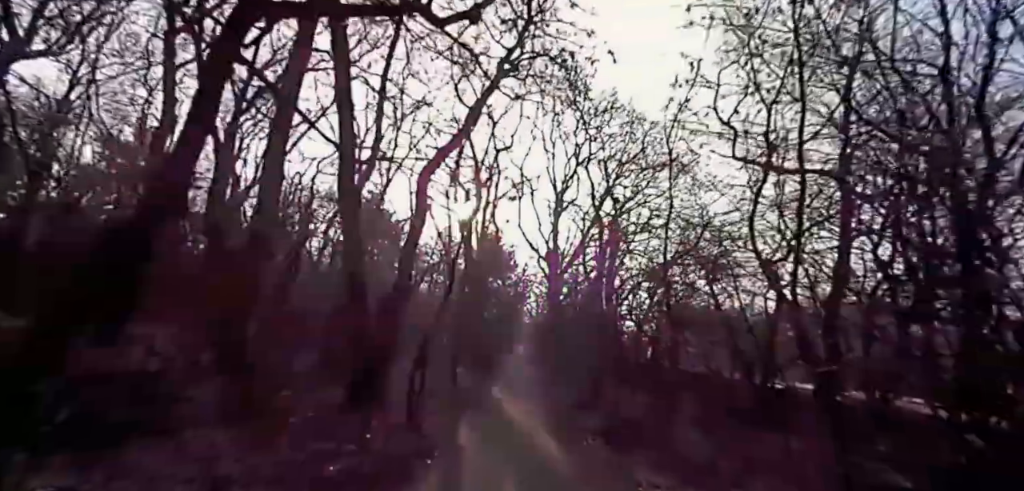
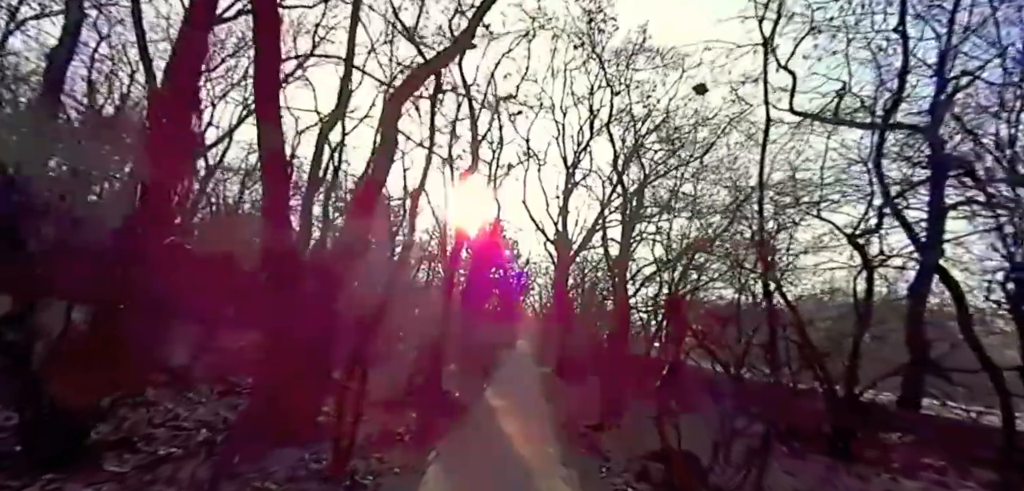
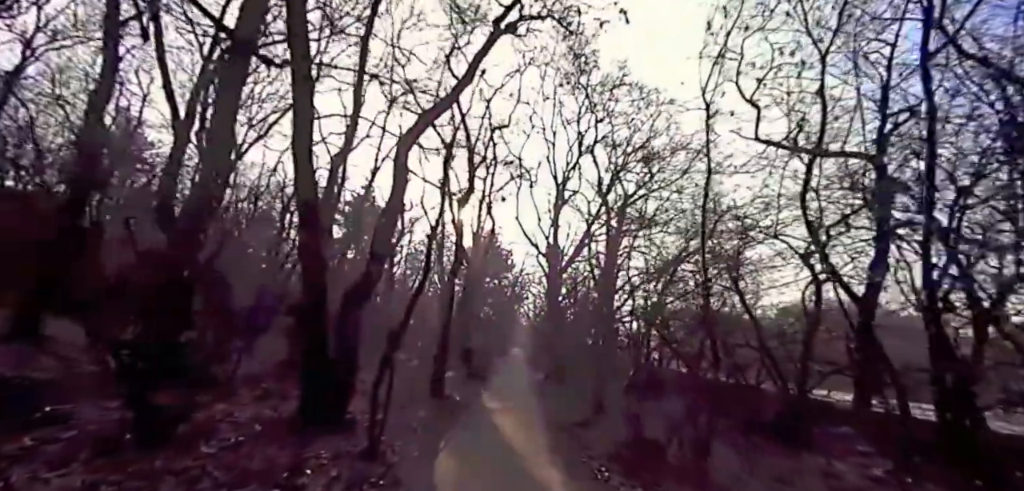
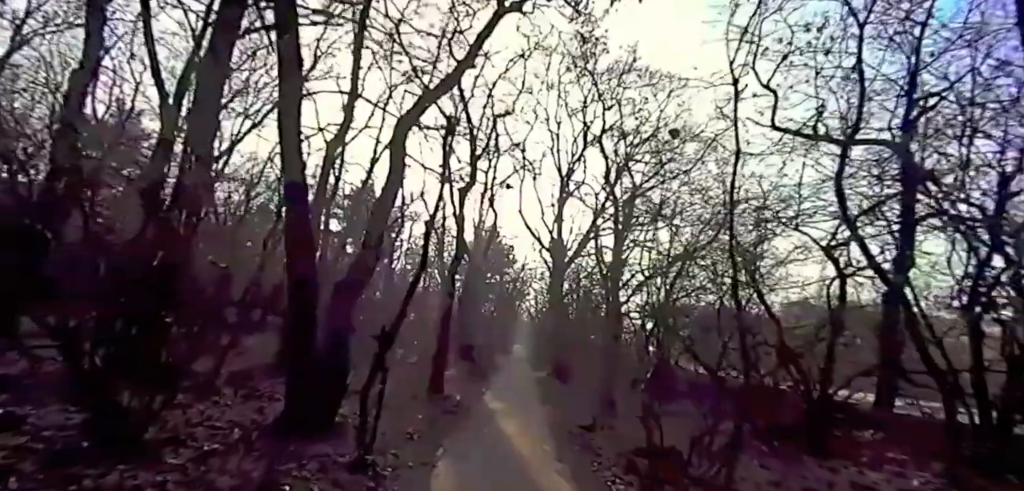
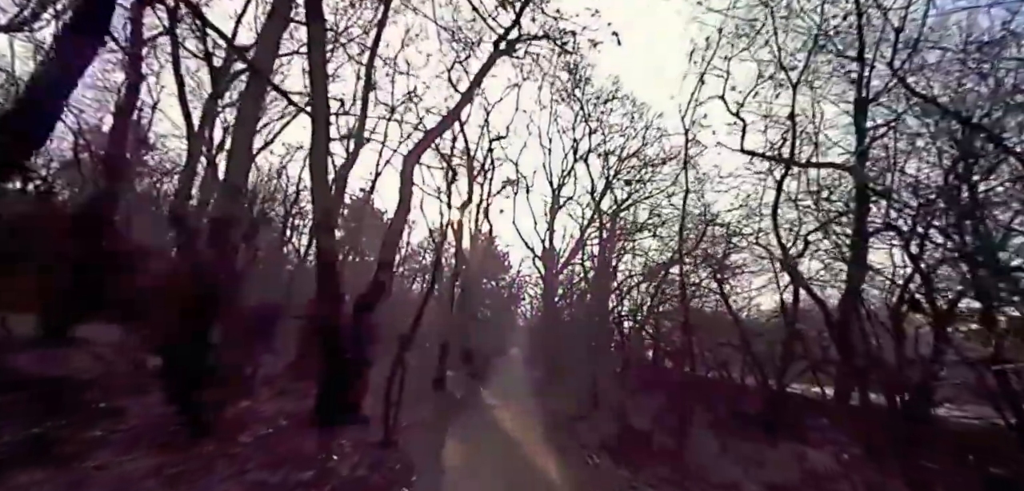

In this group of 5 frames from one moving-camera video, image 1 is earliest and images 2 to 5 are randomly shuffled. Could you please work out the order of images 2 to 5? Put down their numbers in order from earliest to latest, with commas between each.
5, 3, 4, 2
